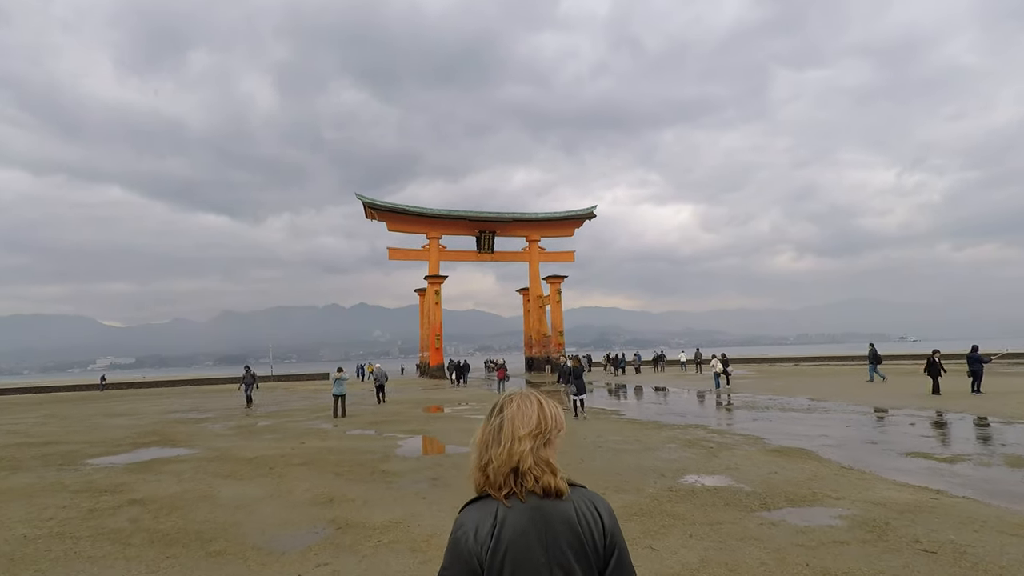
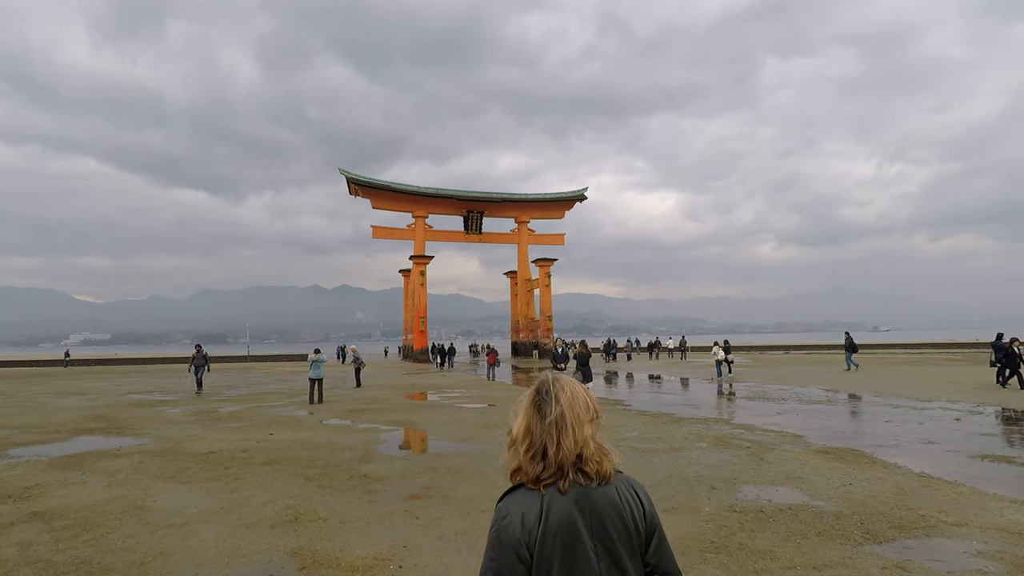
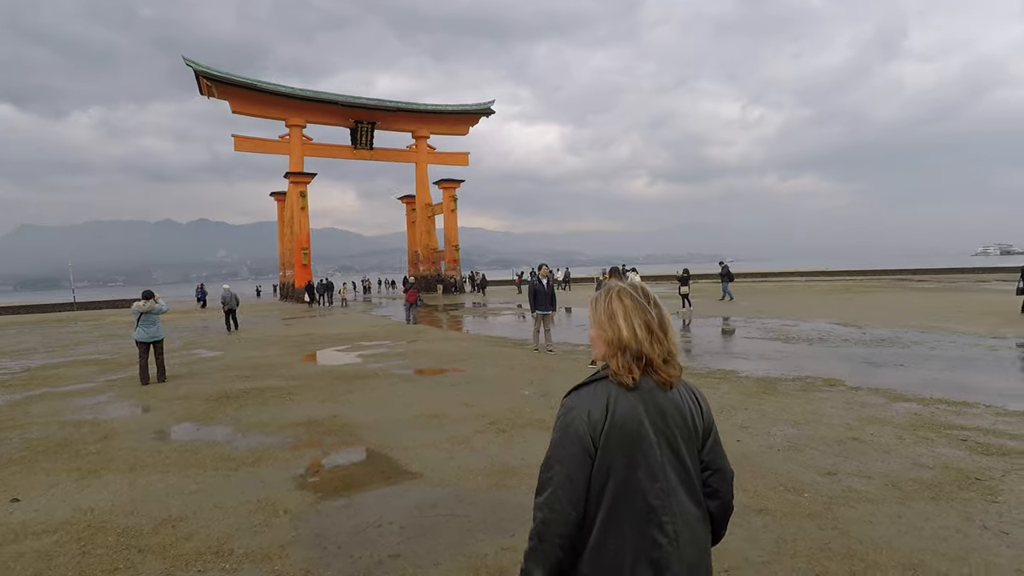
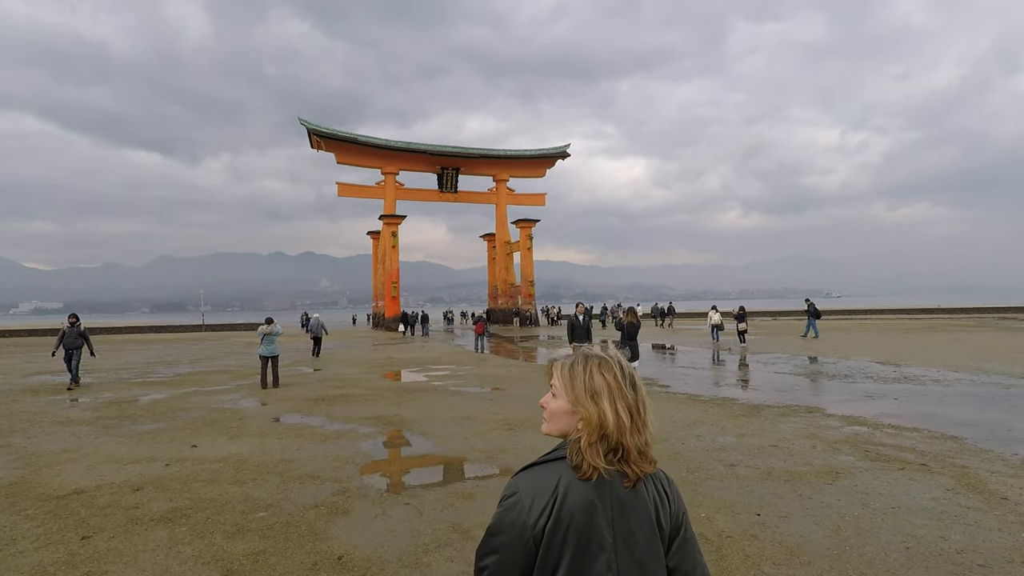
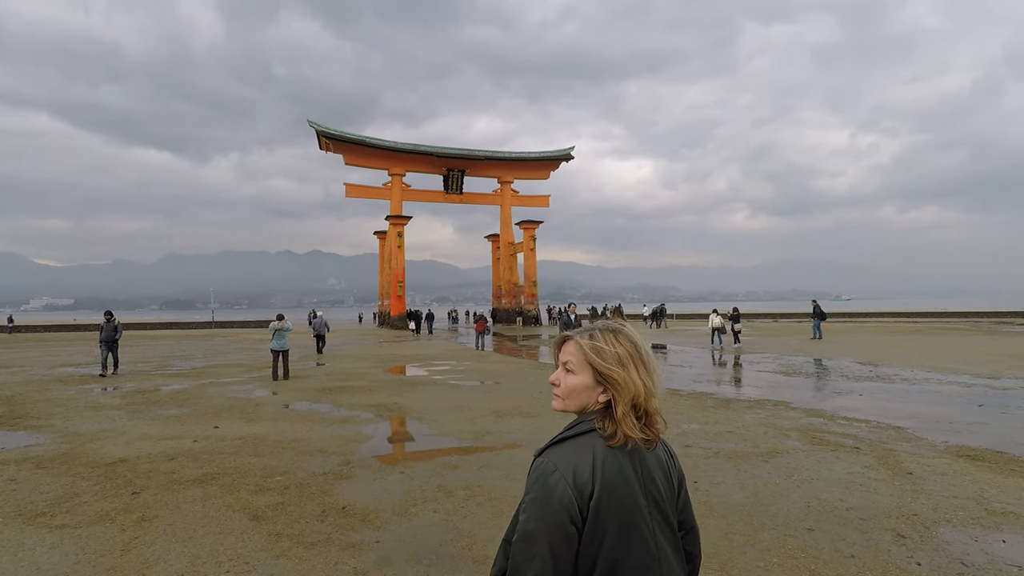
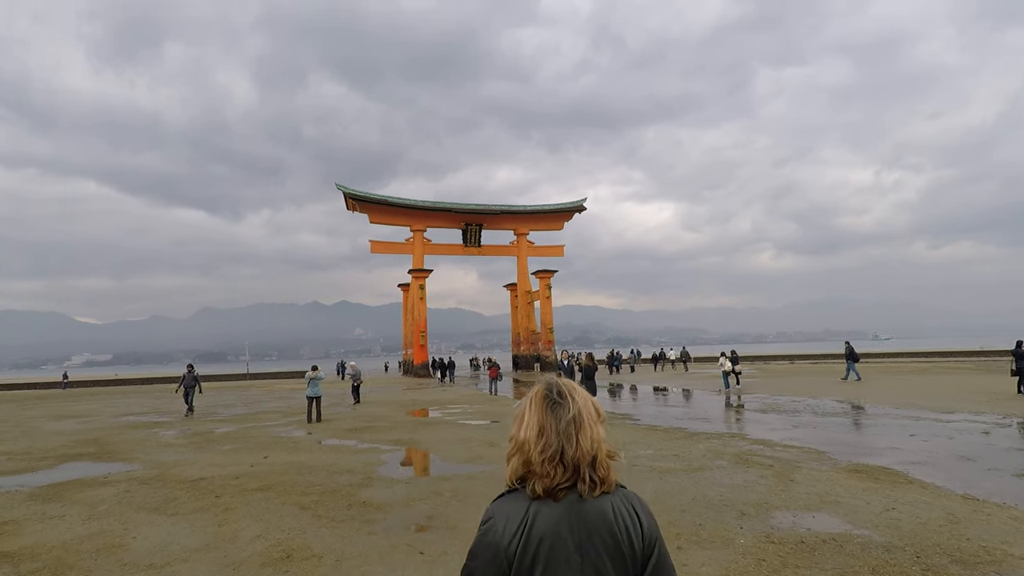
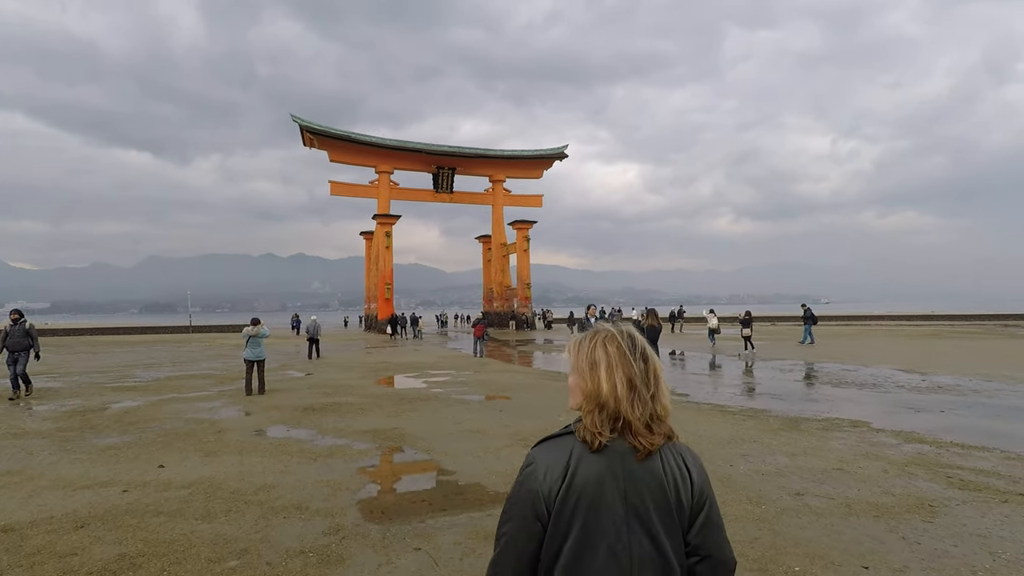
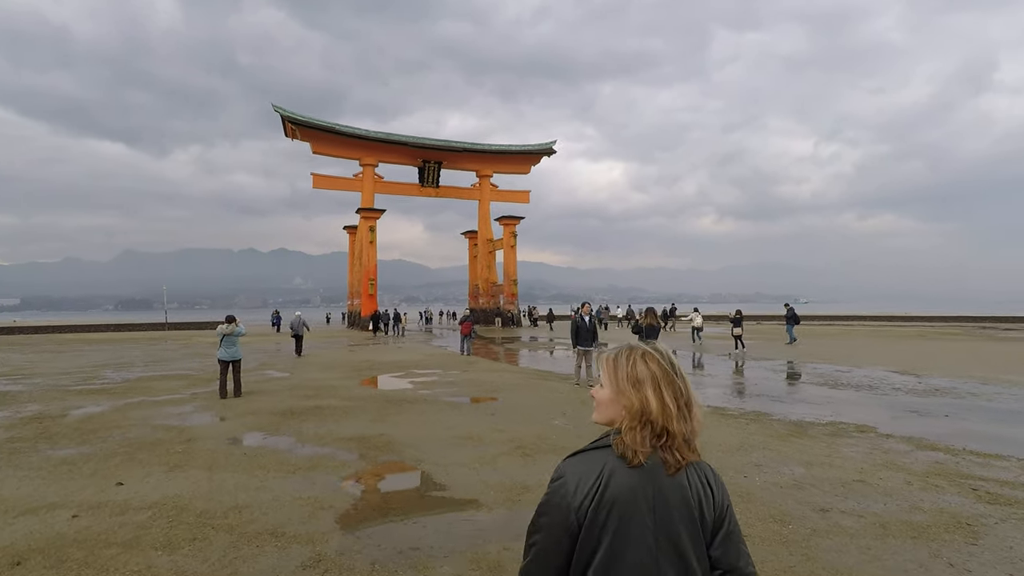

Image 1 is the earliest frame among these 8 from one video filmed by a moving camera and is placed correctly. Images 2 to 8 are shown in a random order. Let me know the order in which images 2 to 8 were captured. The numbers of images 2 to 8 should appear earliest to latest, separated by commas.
2, 6, 5, 4, 7, 8, 3
